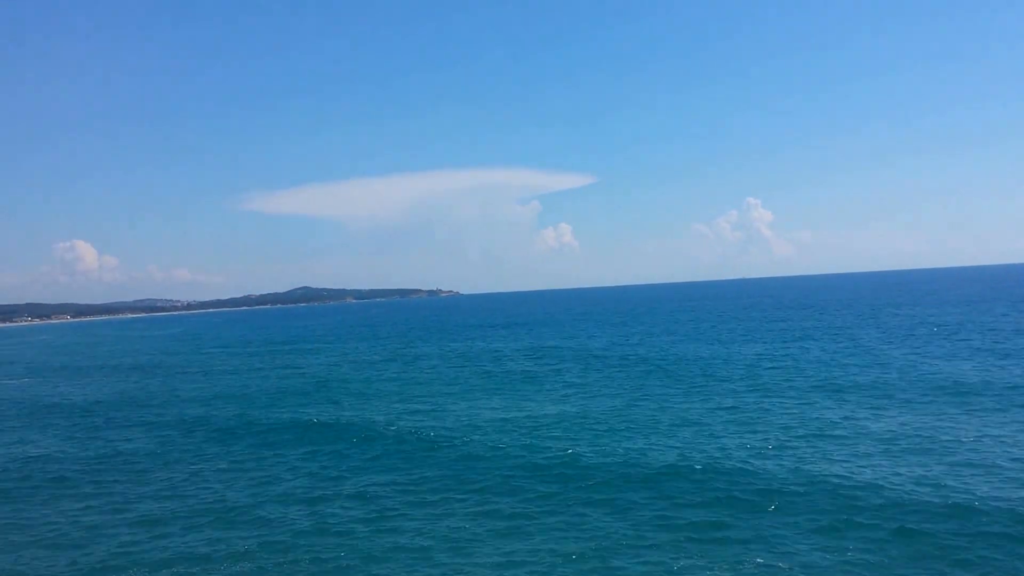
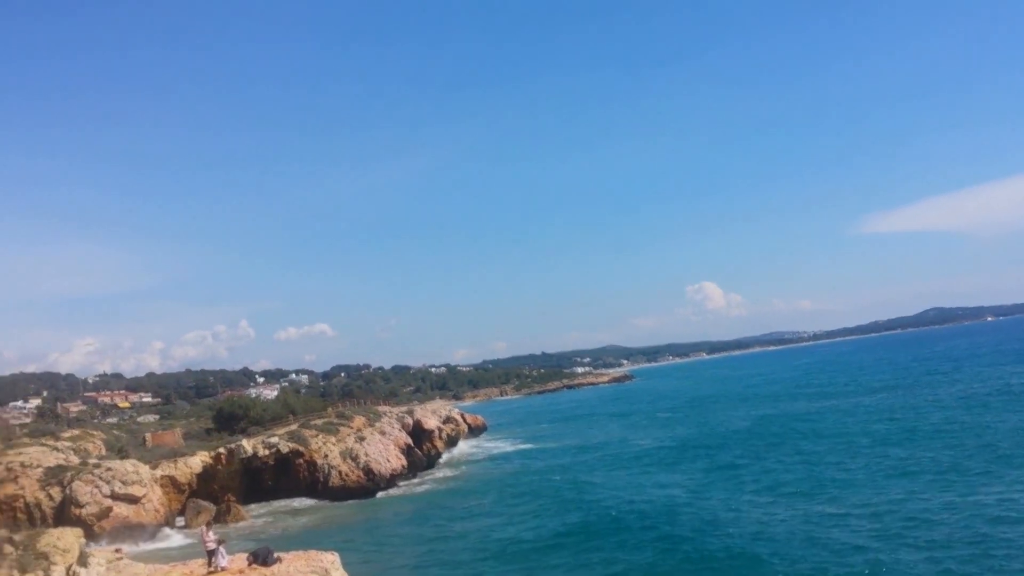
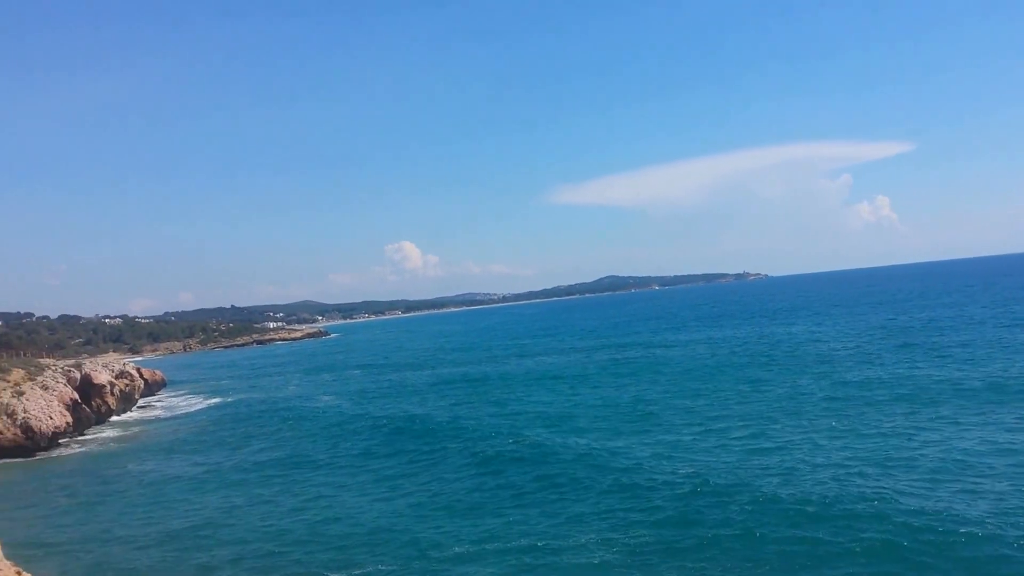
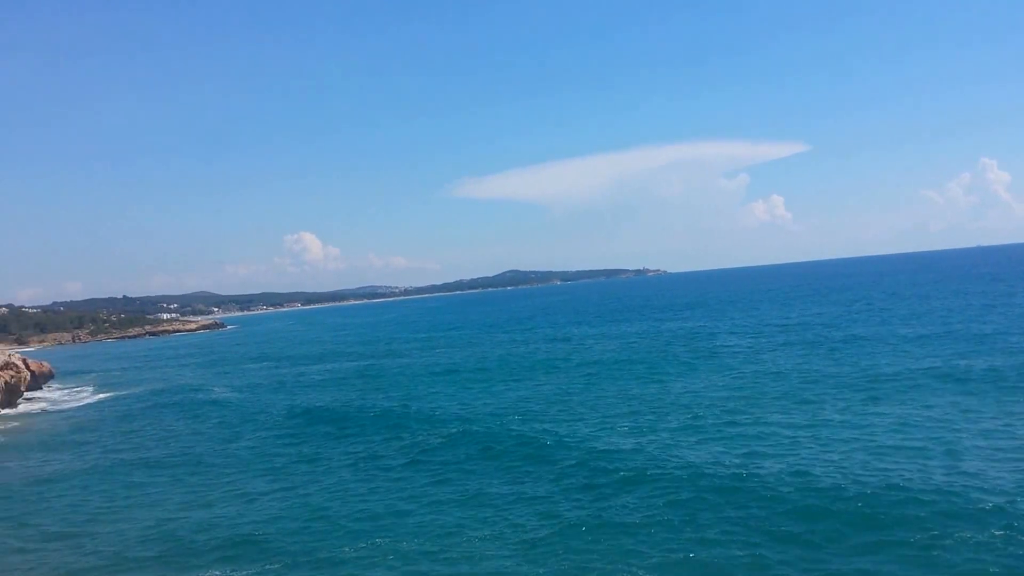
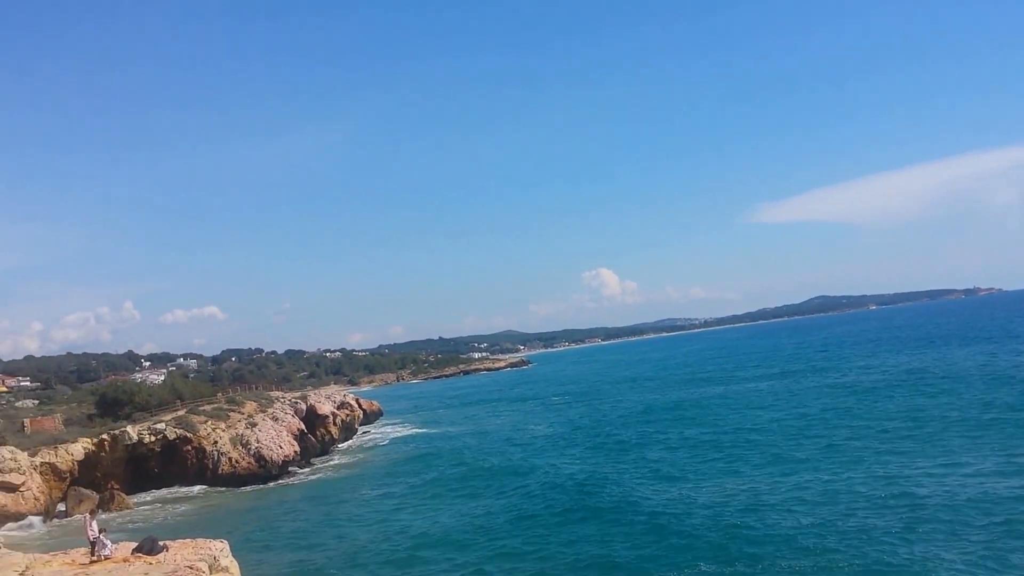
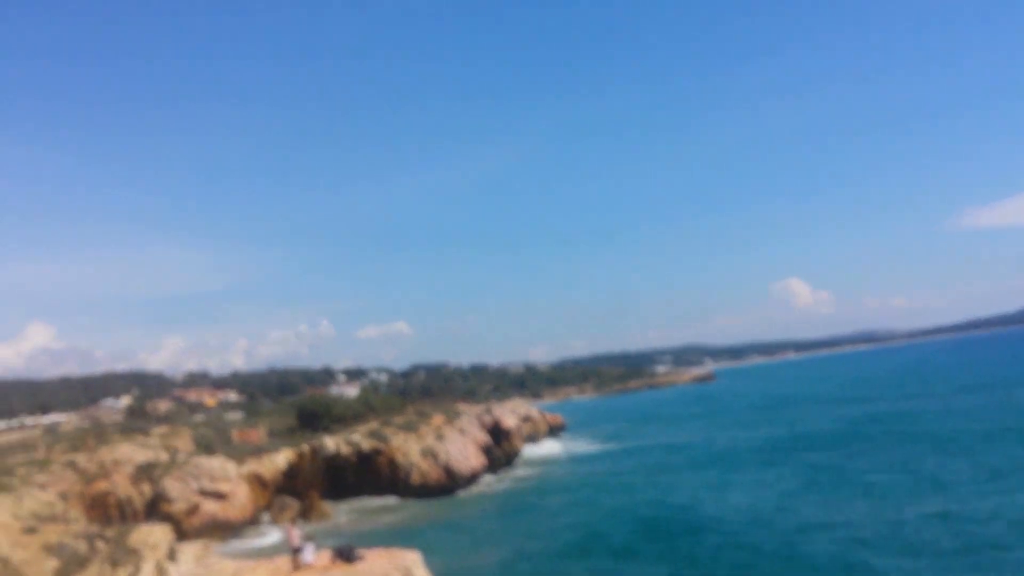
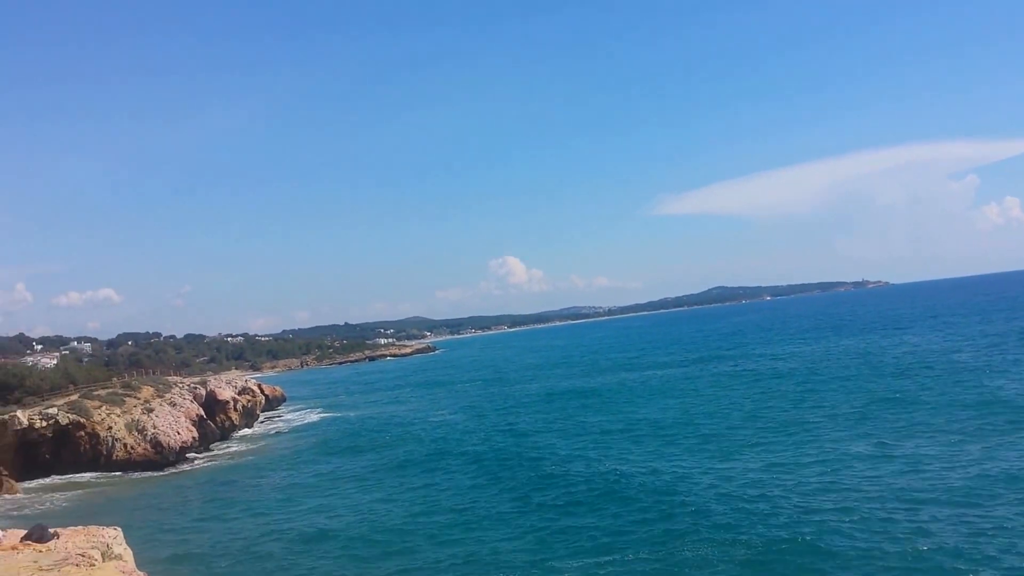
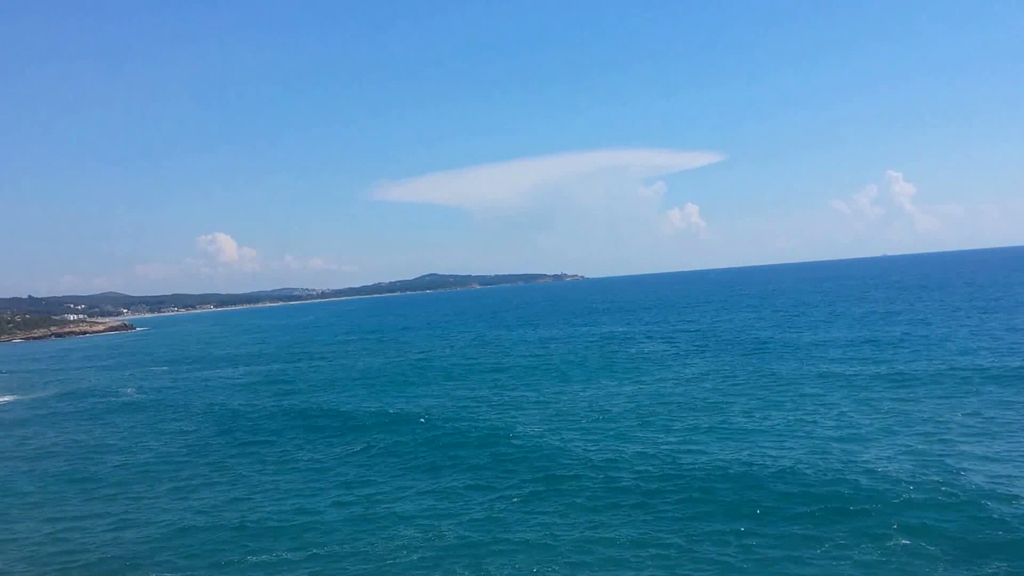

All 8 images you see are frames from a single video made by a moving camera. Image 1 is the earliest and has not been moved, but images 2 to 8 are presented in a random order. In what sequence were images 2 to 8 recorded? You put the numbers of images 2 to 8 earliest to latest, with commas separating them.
8, 4, 3, 7, 5, 2, 6
